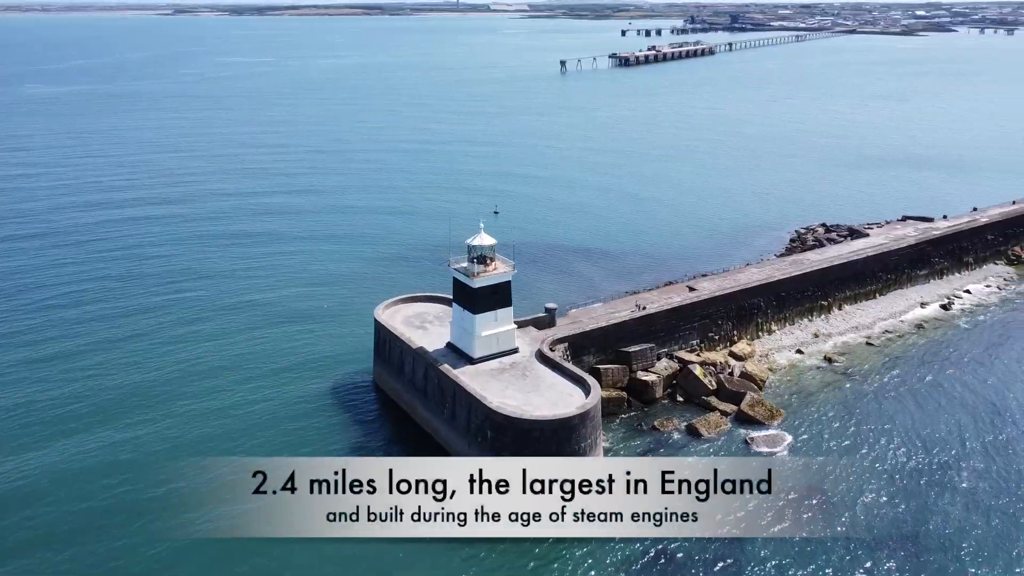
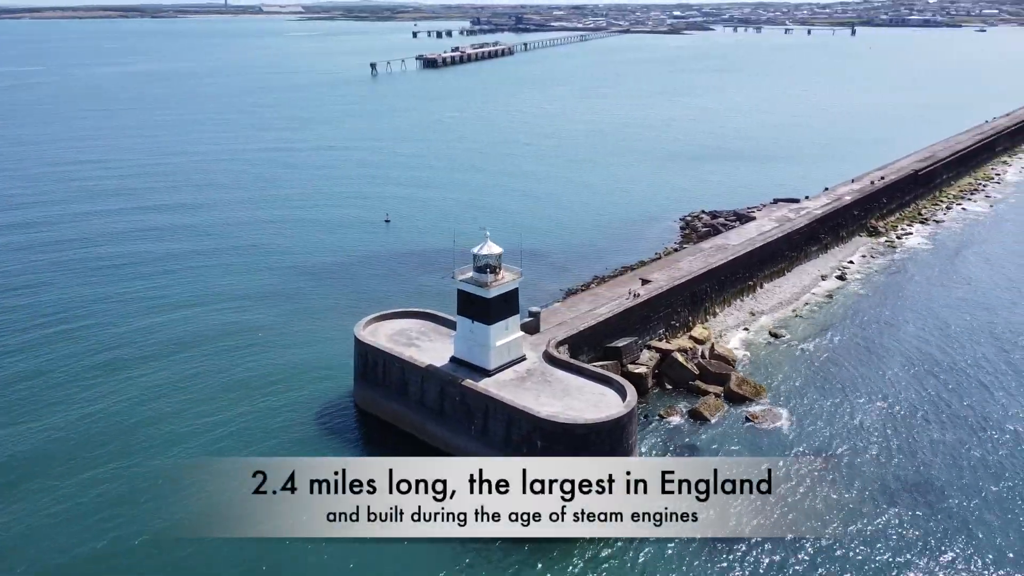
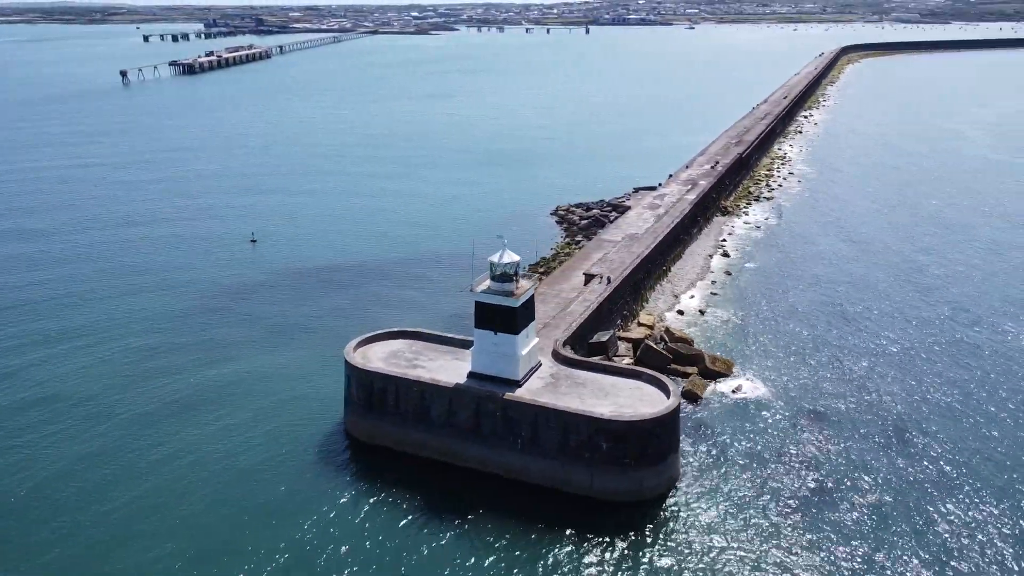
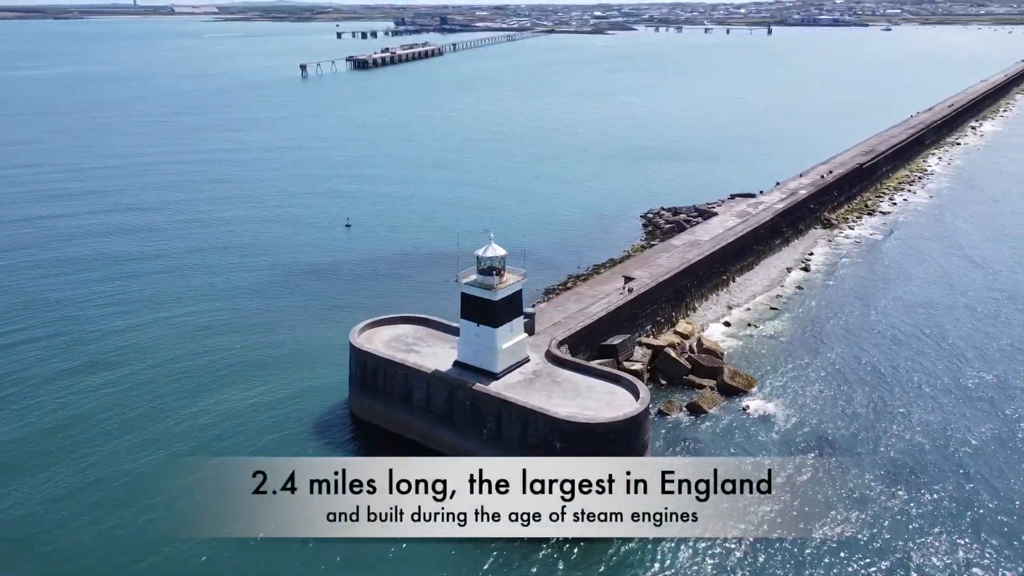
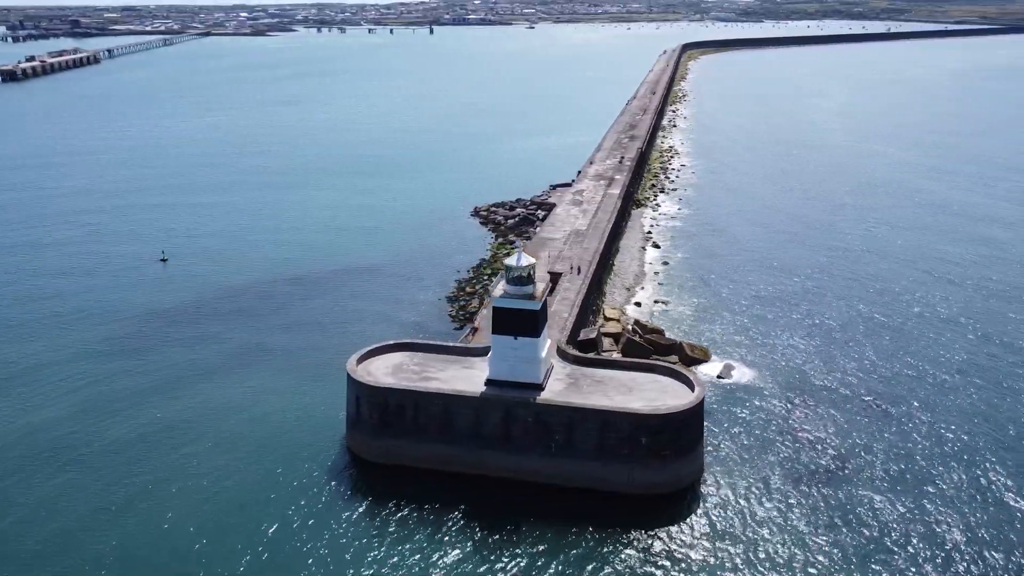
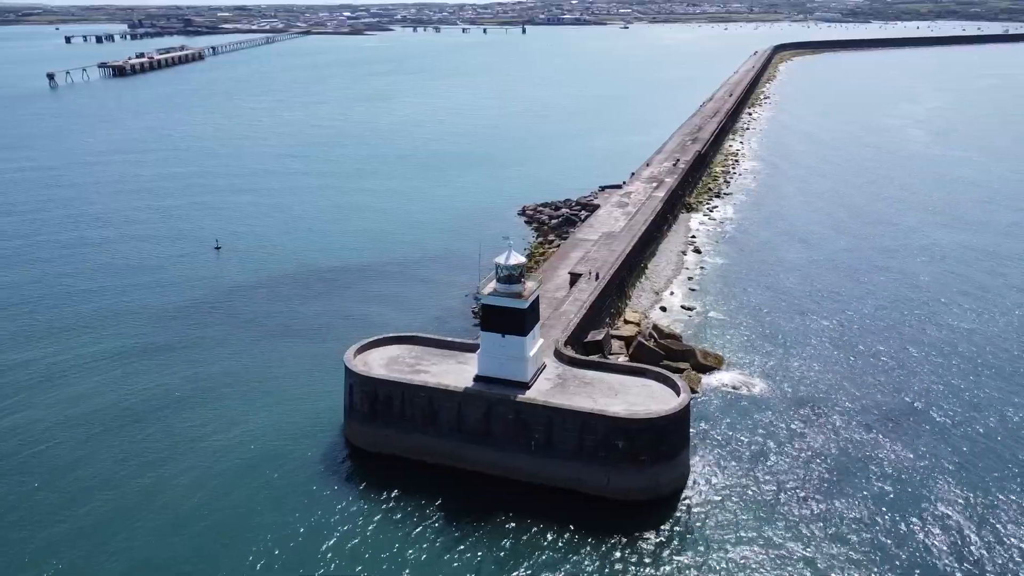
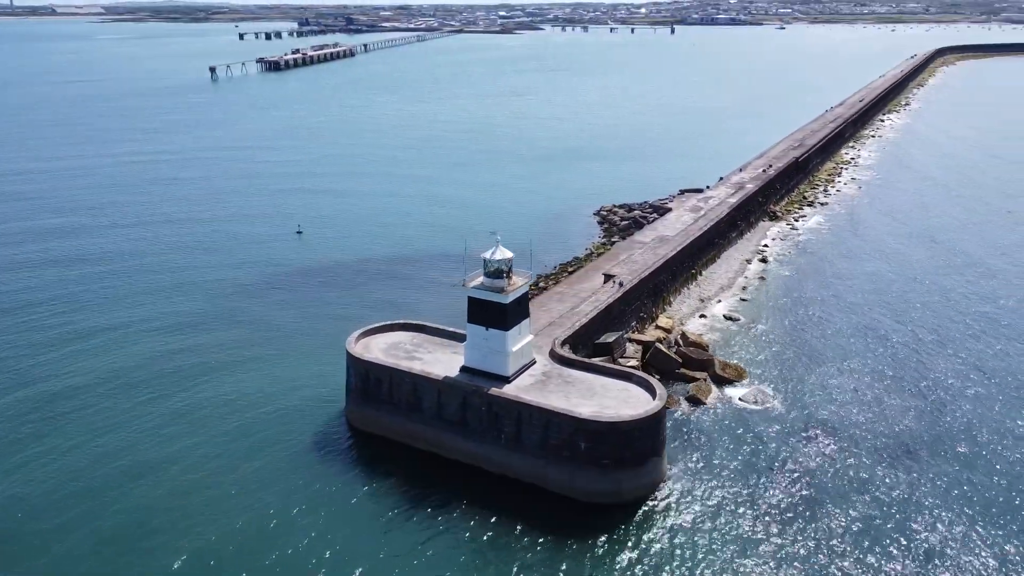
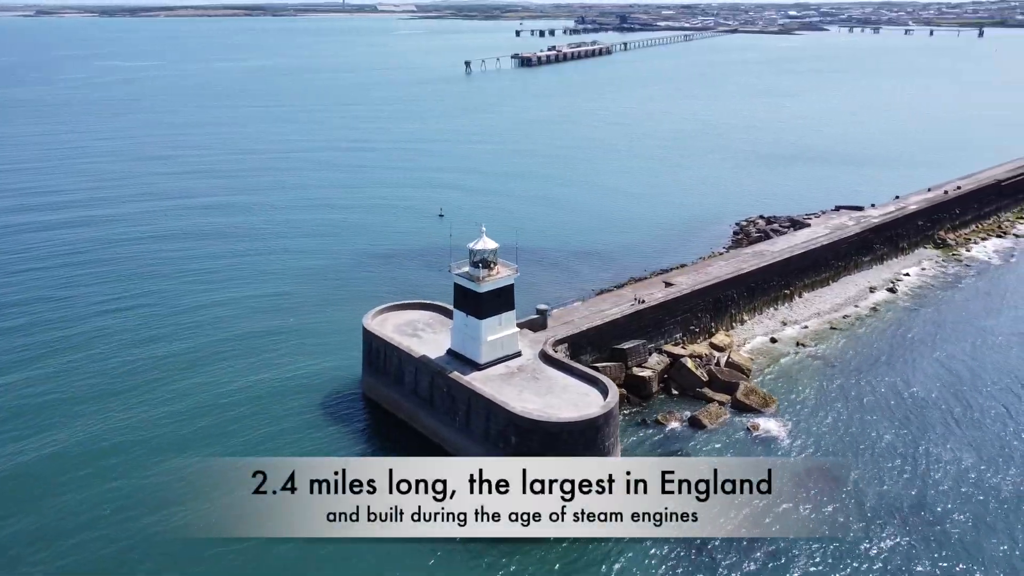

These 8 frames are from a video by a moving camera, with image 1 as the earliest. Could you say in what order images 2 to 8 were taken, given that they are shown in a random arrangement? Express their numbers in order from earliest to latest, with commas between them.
8, 2, 4, 7, 3, 6, 5
